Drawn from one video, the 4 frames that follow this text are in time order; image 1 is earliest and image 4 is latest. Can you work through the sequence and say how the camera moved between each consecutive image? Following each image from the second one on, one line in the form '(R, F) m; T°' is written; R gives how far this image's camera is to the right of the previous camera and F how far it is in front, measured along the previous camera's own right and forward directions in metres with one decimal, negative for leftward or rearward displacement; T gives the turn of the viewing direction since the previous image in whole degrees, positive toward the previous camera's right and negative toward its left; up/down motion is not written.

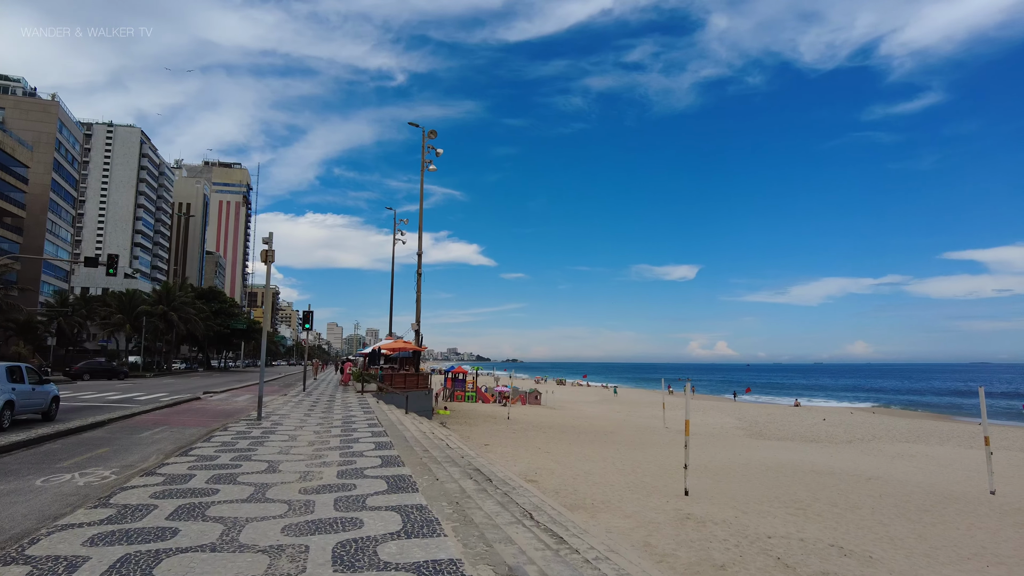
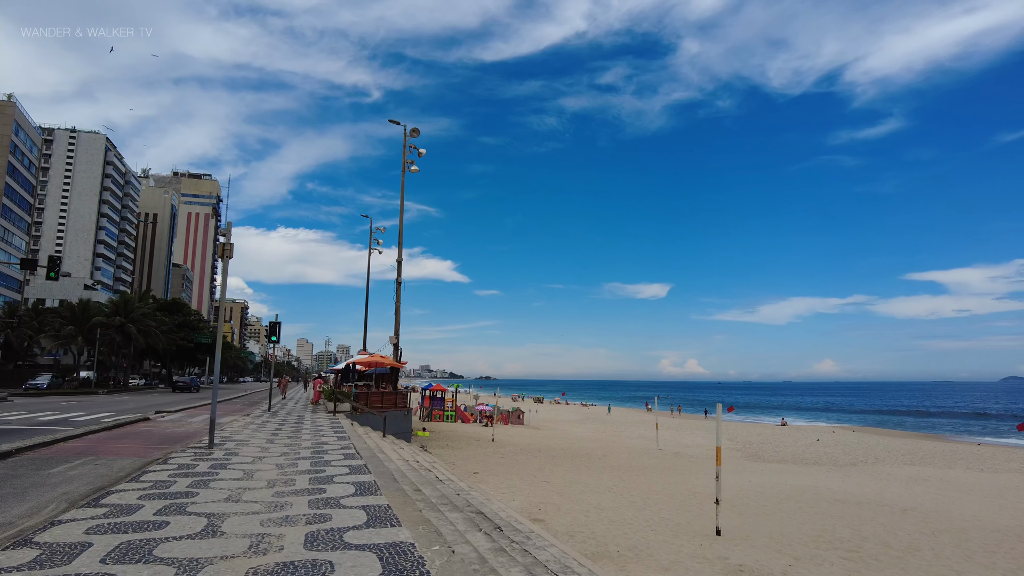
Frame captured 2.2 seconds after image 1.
(-0.5, +1.7) m; +2°
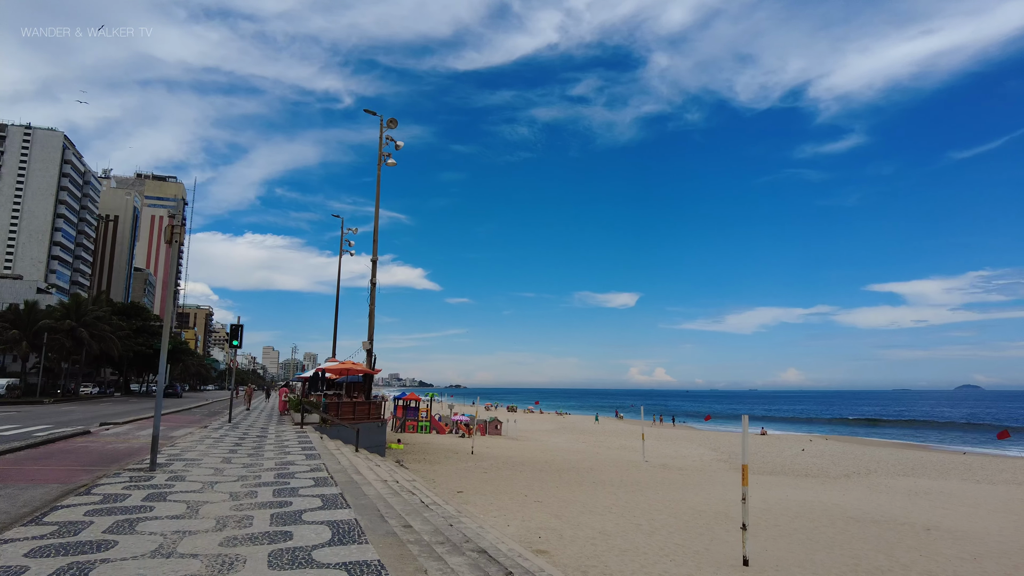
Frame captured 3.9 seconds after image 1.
(-0.4, +1.3) m; +3°
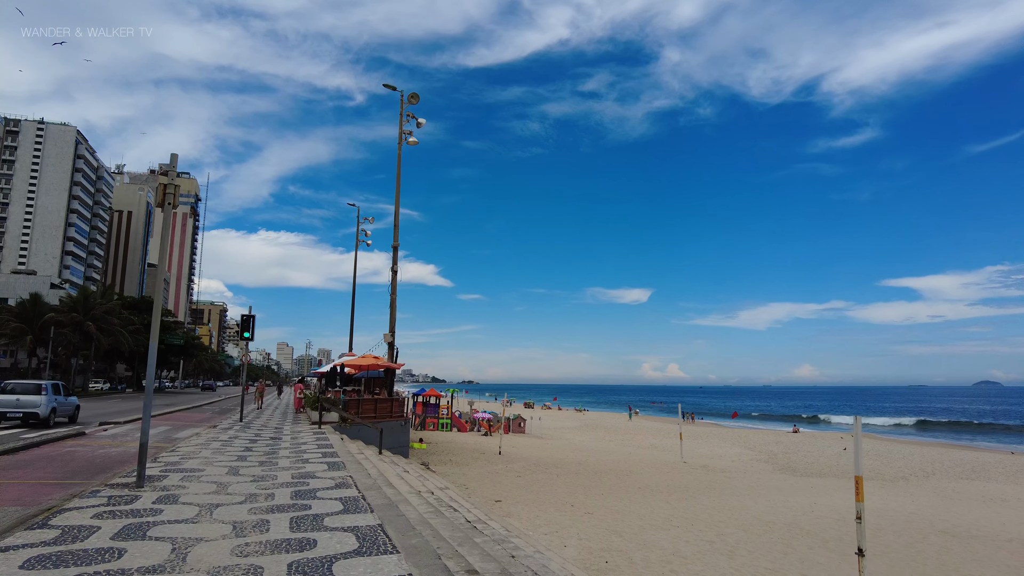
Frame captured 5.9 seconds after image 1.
(-0.6, +1.6) m; -1°
